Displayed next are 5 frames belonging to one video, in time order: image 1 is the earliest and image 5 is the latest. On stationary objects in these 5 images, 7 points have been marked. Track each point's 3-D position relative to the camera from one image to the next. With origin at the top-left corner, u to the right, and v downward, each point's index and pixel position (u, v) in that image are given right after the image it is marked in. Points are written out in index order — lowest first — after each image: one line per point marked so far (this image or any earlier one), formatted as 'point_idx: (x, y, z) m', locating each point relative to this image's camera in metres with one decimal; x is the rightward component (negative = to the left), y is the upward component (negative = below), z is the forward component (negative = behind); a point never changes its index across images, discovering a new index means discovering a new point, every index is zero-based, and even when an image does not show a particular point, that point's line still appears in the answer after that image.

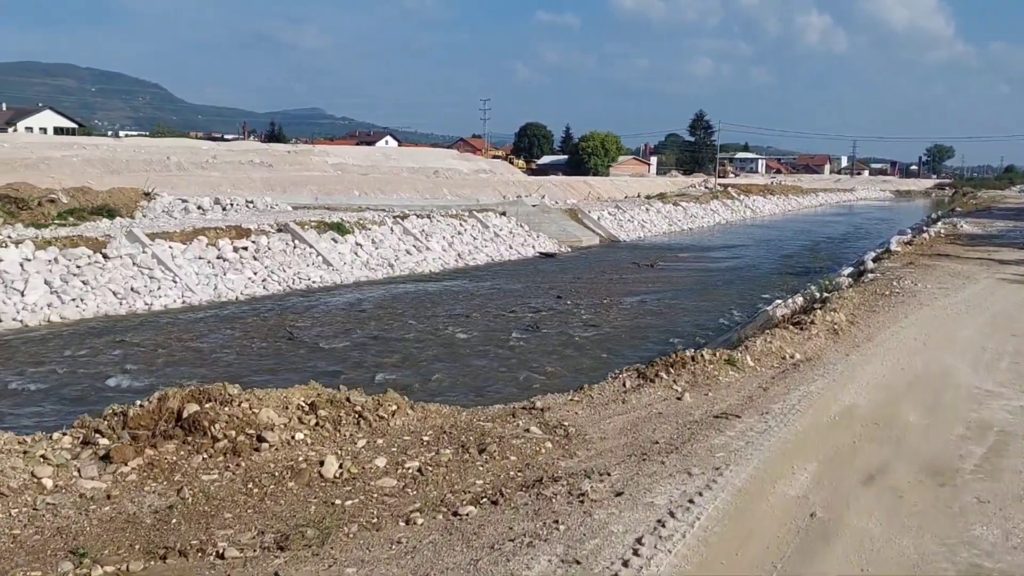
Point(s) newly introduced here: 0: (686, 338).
0: (+2.2, -0.6, +12.6) m
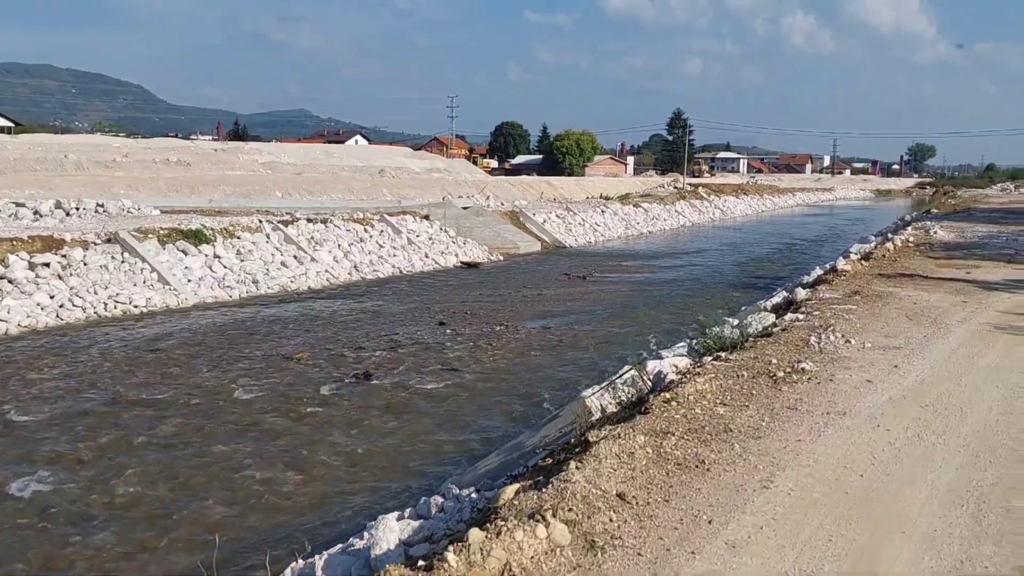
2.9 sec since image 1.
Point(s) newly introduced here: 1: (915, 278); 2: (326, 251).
0: (+0.5, -1.0, +9.3) m
1: (+3.9, +0.1, +9.6) m
2: (-3.7, +0.7, +19.5) m
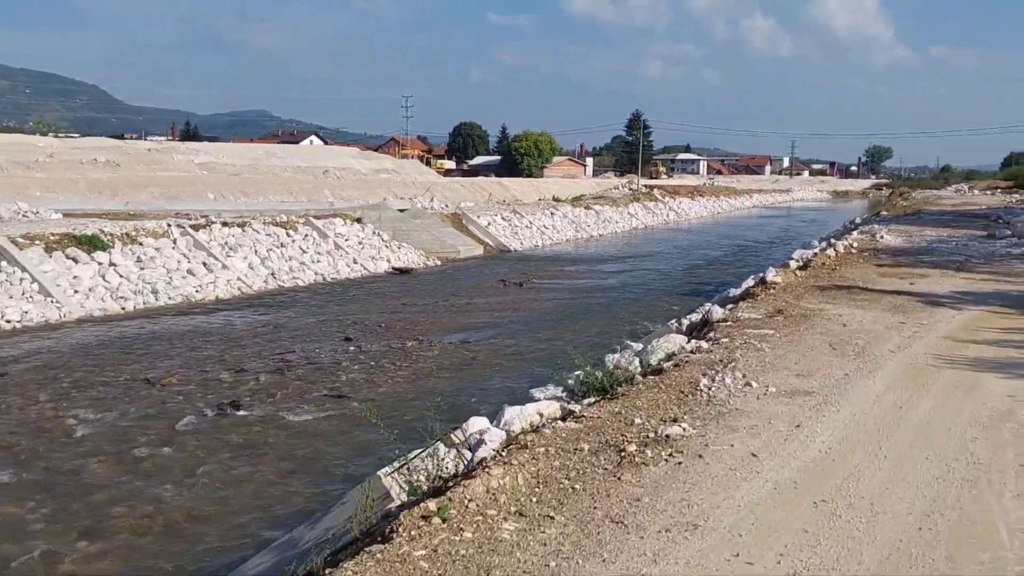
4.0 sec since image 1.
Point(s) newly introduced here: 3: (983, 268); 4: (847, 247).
0: (-0.5, -1.1, +8.2) m
1: (+3.0, 0.0, +8.5) m
2: (-5.0, +0.6, +18.2) m
3: (+5.3, +0.2, +11.0) m
4: (+4.4, +0.5, +13.0) m
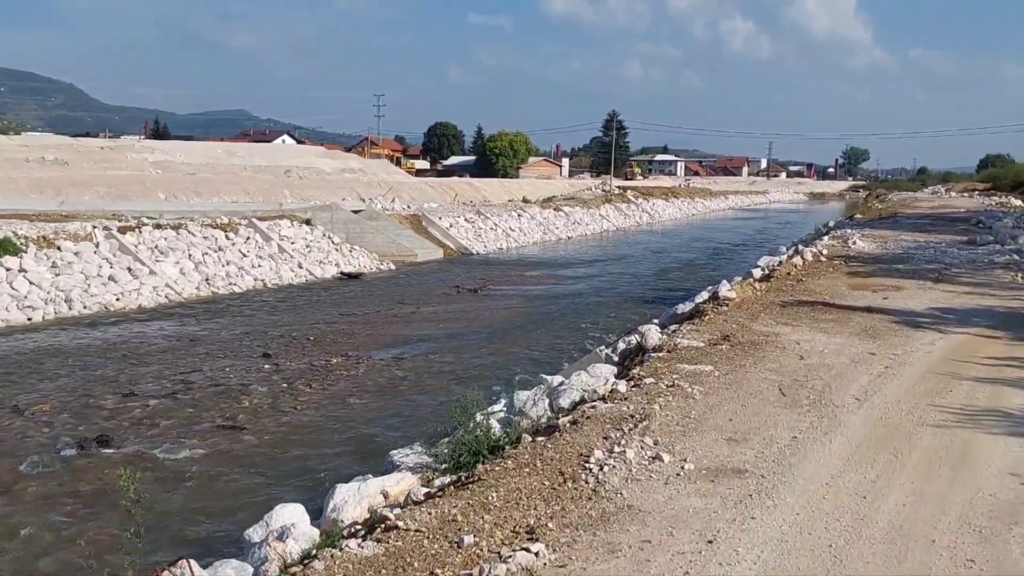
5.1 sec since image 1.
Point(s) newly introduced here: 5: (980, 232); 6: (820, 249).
0: (-1.1, -1.2, +7.0) m
1: (+2.3, -0.2, +7.5) m
2: (-5.9, +0.5, +17.0) m
3: (+4.6, +0.1, +9.9) m
4: (+3.7, +0.4, +11.9) m
5: (+7.8, +0.9, +16.3) m
6: (+3.9, +0.5, +12.5) m
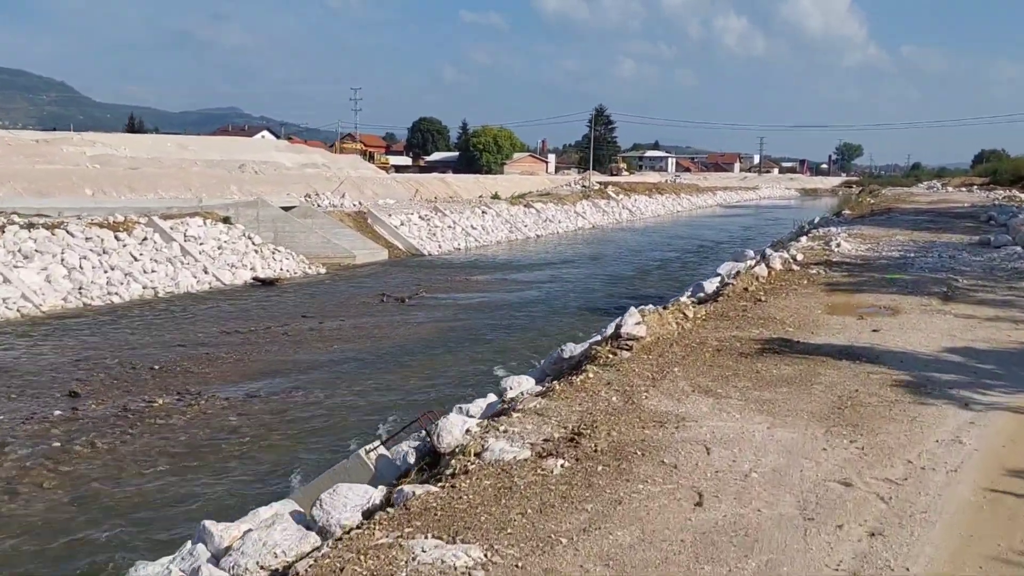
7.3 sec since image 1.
0: (-2.1, -1.4, +4.4) m
1: (+1.3, -0.3, +4.9) m
2: (-6.9, +0.3, +14.3) m
3: (+3.5, -0.1, +7.4) m
4: (+2.6, +0.3, +9.4) m
5: (+6.7, +0.8, +13.8) m
6: (+2.9, +0.3, +10.0) m
